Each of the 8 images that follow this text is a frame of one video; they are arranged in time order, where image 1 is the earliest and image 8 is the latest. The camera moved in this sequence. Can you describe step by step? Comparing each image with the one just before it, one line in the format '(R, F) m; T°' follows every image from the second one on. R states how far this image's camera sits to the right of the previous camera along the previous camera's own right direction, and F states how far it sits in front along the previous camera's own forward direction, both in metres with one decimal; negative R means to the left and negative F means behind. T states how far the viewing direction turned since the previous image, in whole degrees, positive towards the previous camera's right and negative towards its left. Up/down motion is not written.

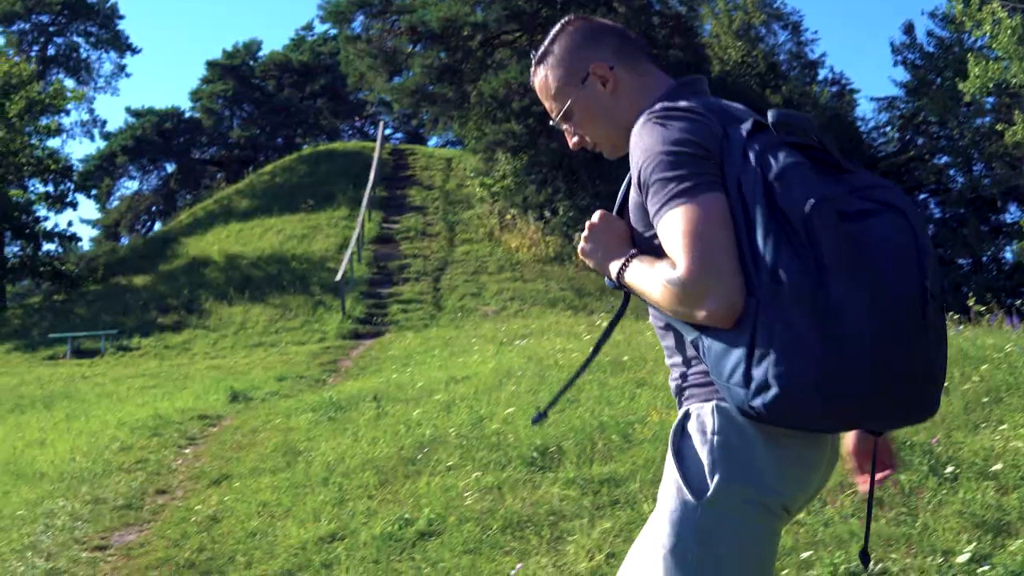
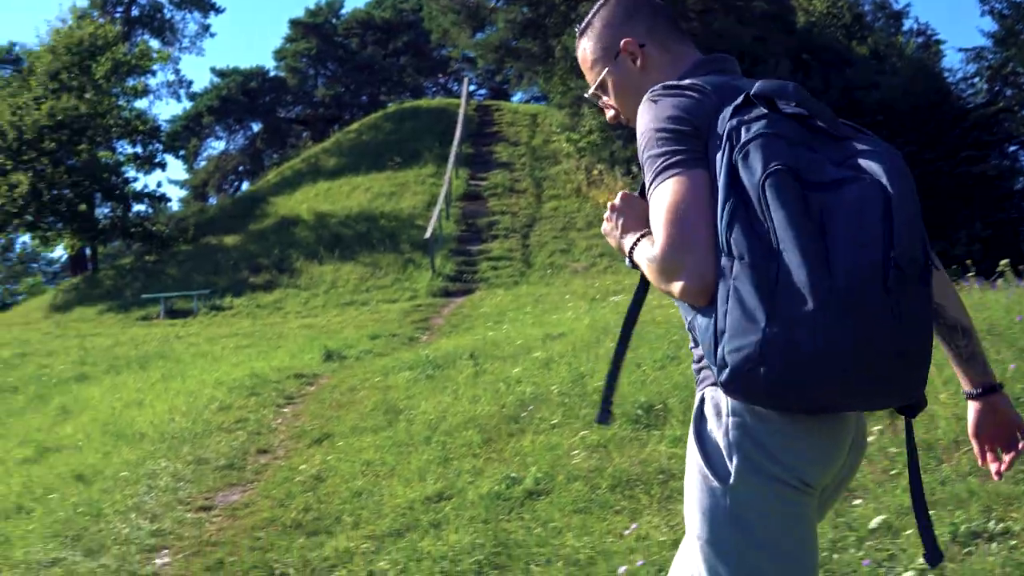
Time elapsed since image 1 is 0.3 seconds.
(-0.3, +0.6) m; -5°
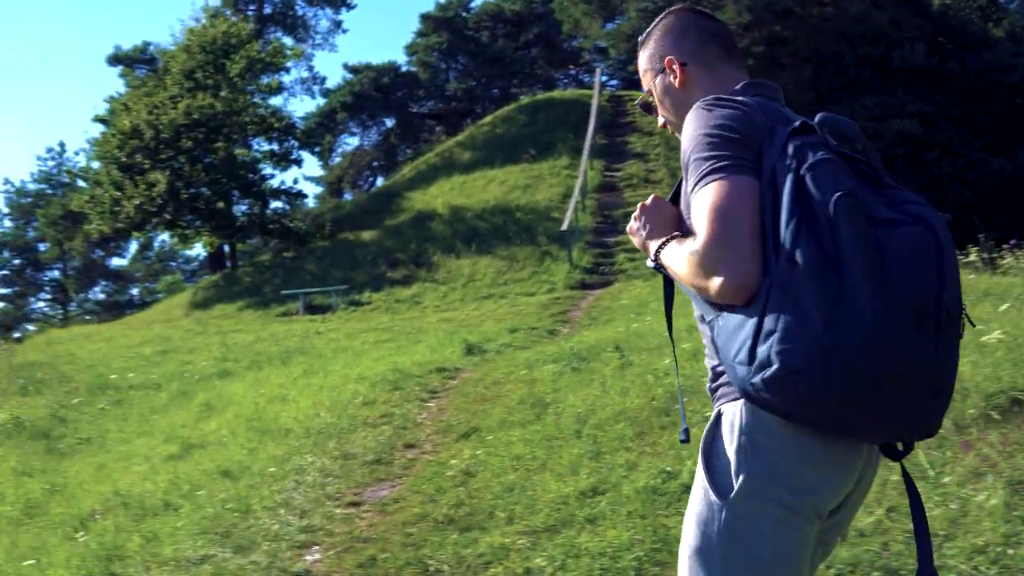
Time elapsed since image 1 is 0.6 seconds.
(-0.3, +0.5) m; -7°
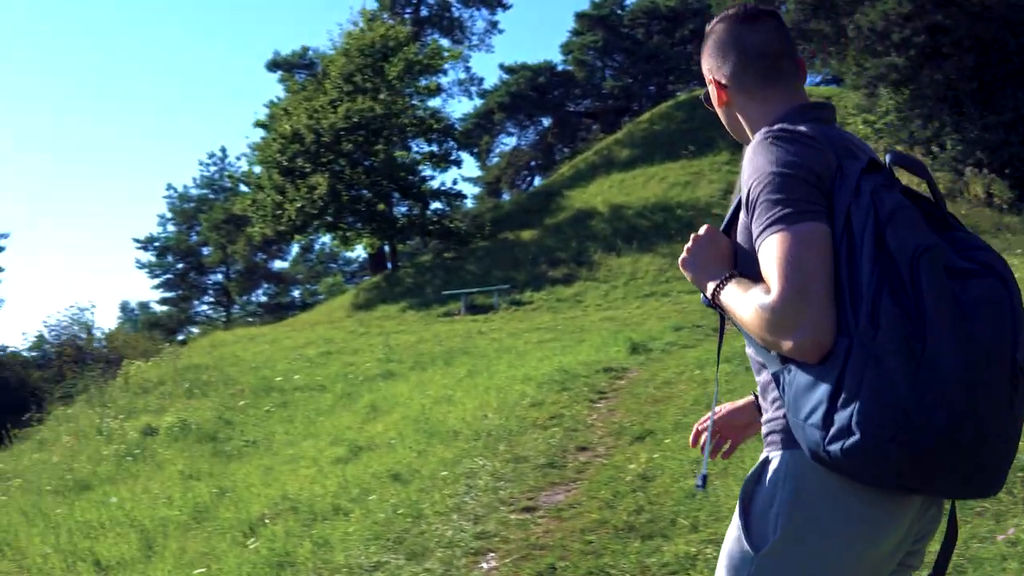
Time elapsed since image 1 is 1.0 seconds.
(-0.4, +0.4) m; -8°
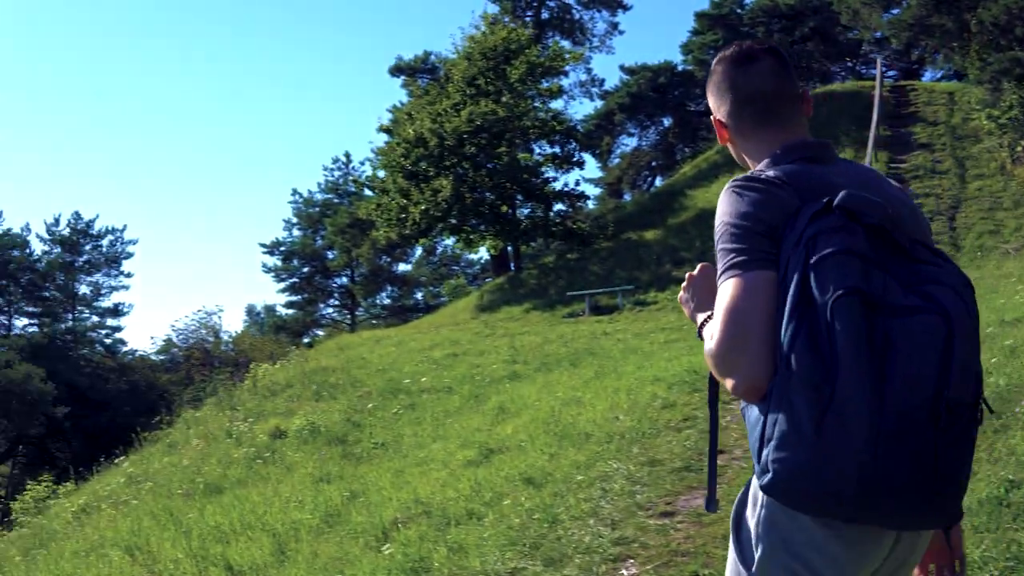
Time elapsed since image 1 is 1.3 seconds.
(-0.4, +0.1) m; -5°
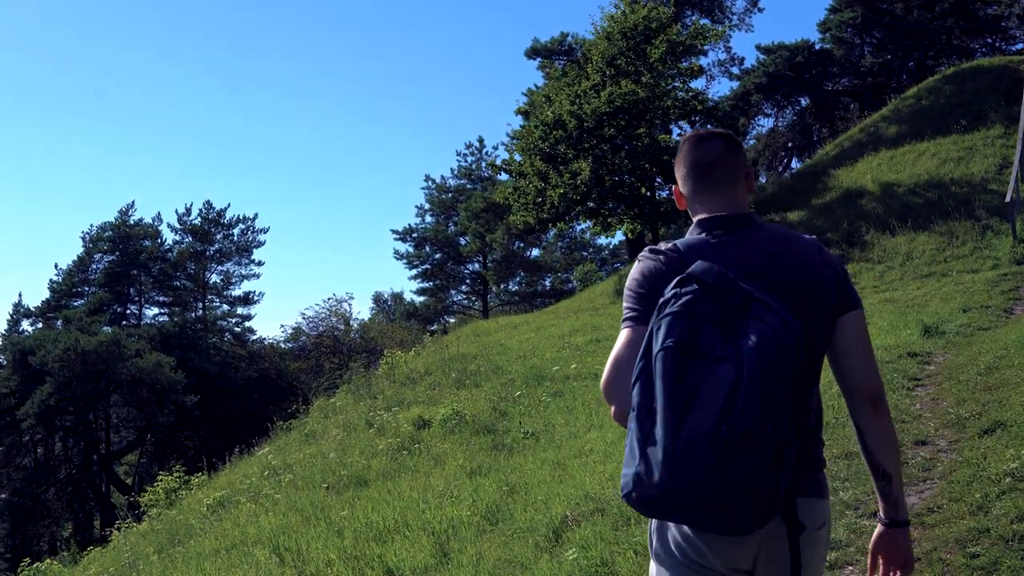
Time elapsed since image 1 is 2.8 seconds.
(-0.4, +0.2) m; -6°
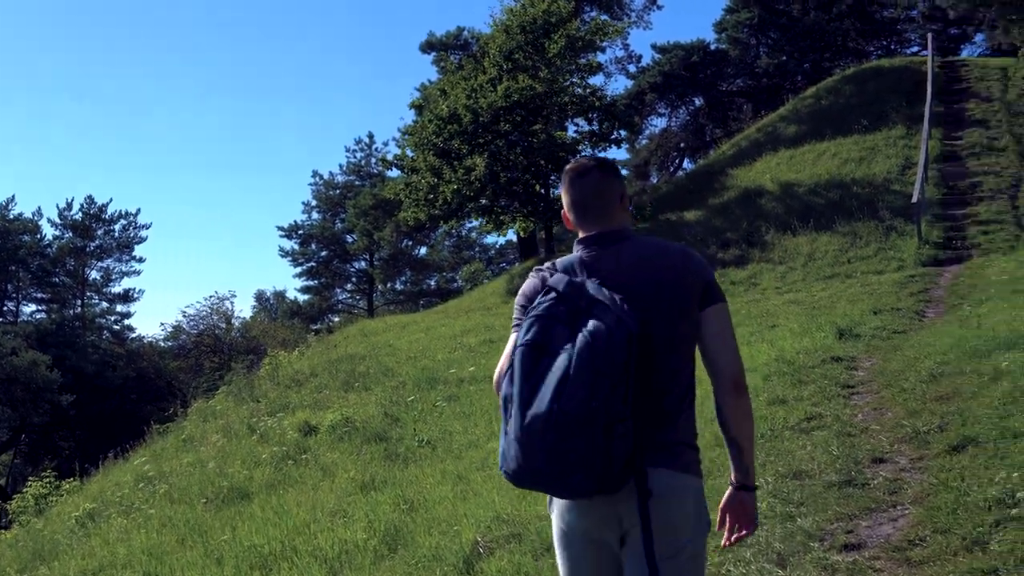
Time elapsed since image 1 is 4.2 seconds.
(0.0, +0.7) m; +7°
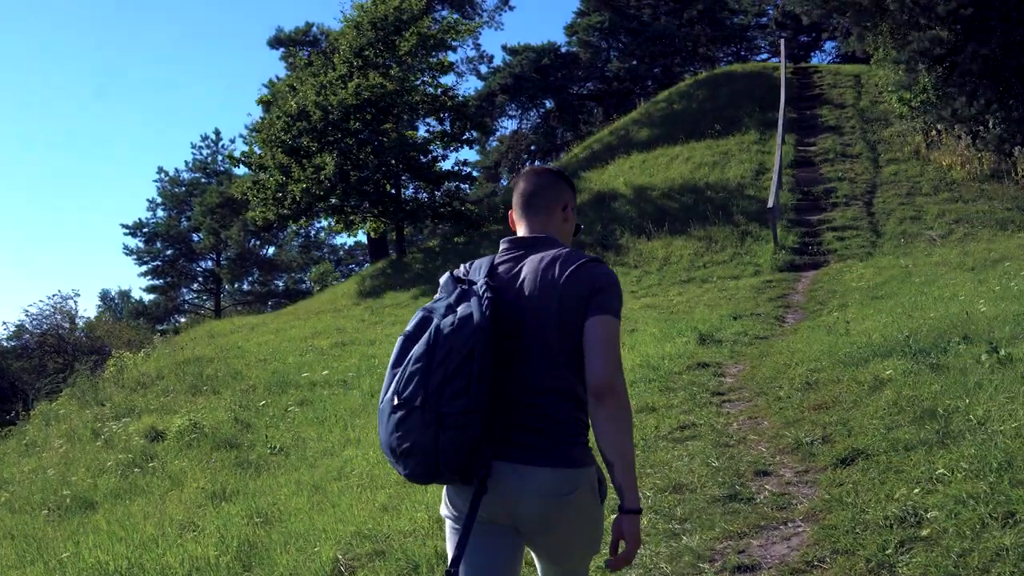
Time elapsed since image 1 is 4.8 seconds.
(-0.2, +0.5) m; +10°
